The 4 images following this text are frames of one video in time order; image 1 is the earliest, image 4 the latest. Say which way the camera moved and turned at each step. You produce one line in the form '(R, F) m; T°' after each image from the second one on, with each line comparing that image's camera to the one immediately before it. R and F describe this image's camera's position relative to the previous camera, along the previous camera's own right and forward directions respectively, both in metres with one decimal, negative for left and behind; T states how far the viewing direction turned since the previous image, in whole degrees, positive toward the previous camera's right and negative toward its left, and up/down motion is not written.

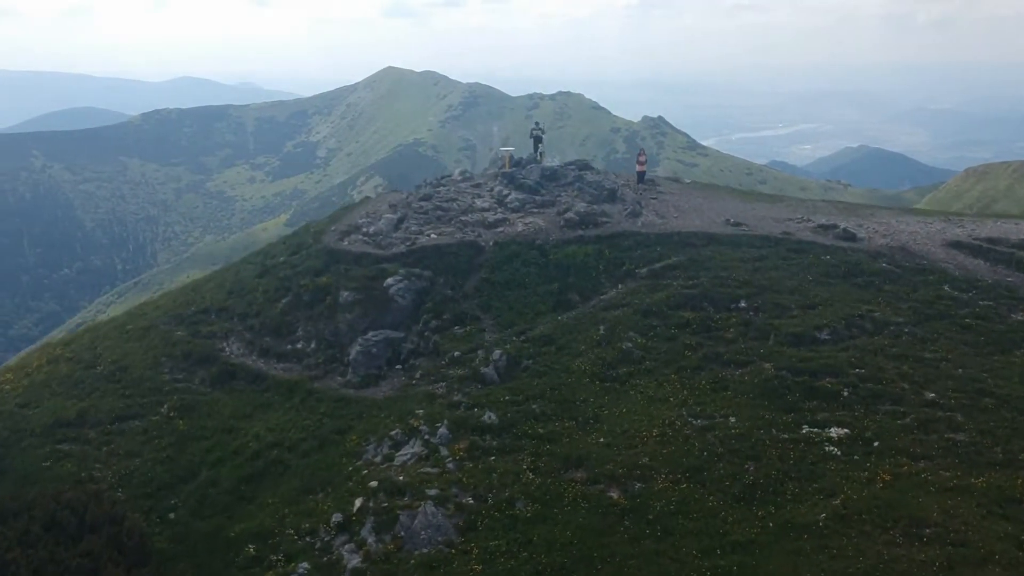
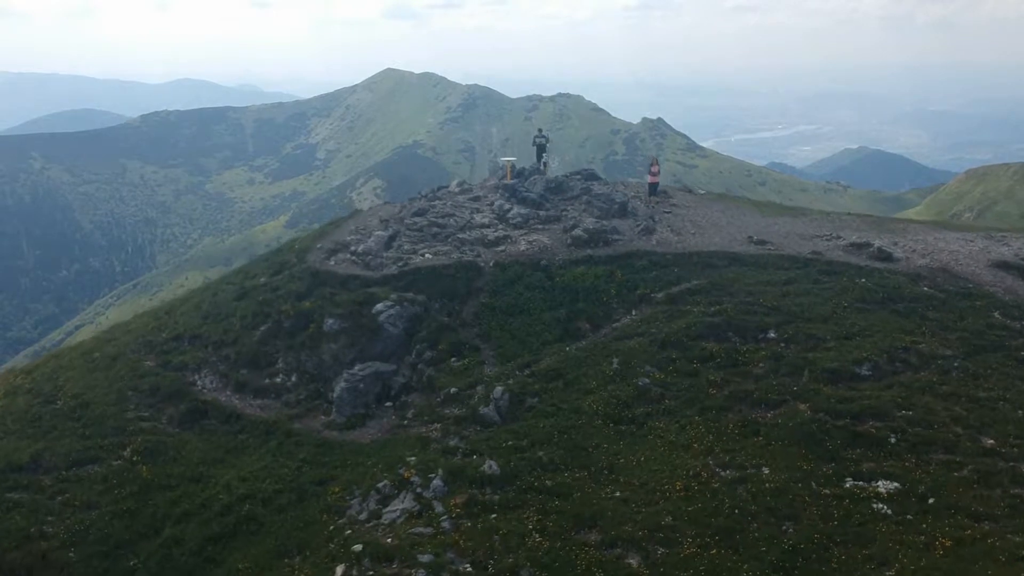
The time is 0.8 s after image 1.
(-0.2, +6.2) m; 0°
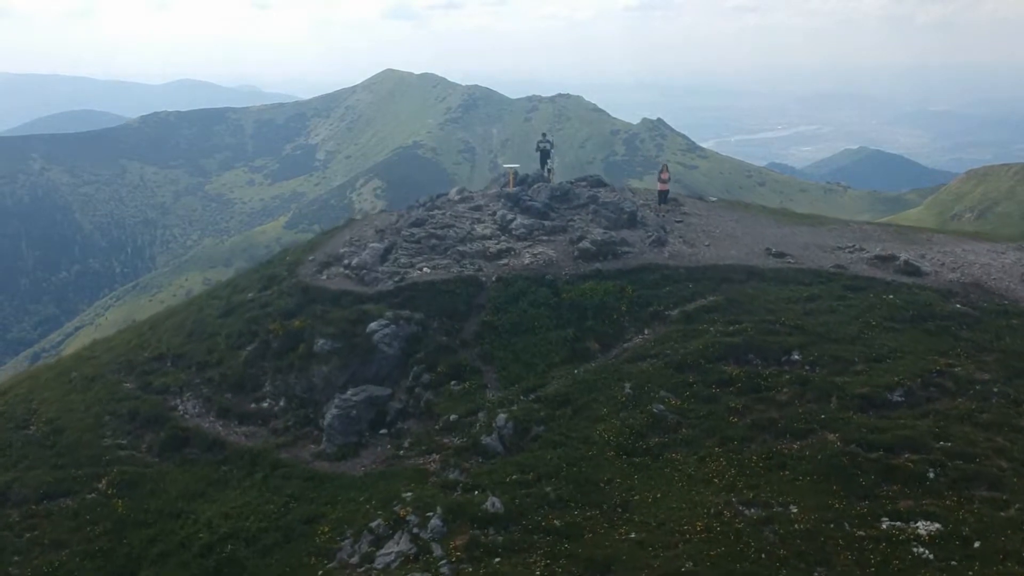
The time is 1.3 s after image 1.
(-0.2, +3.8) m; 0°
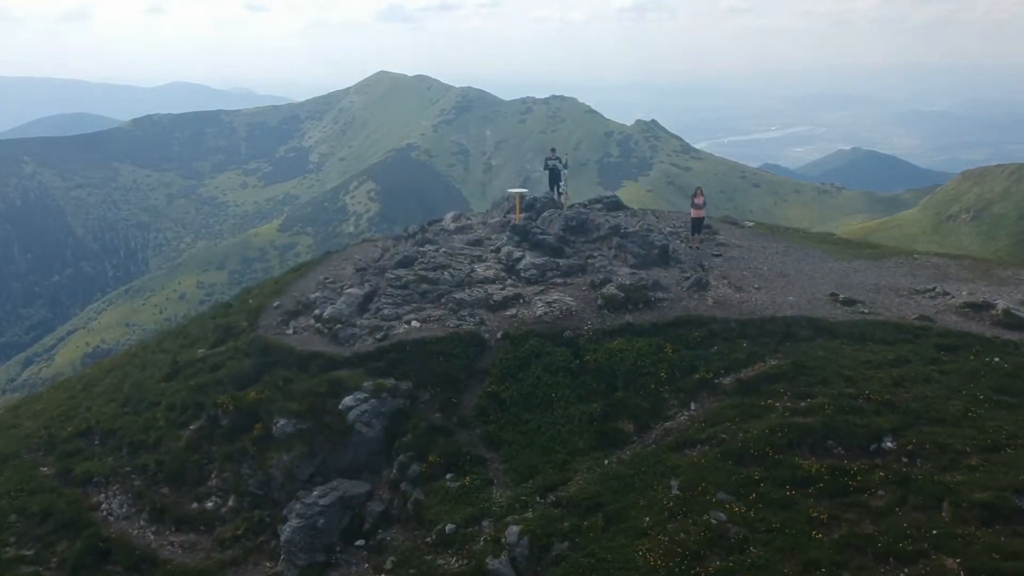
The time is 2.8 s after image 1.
(-0.7, +11.2) m; 0°
